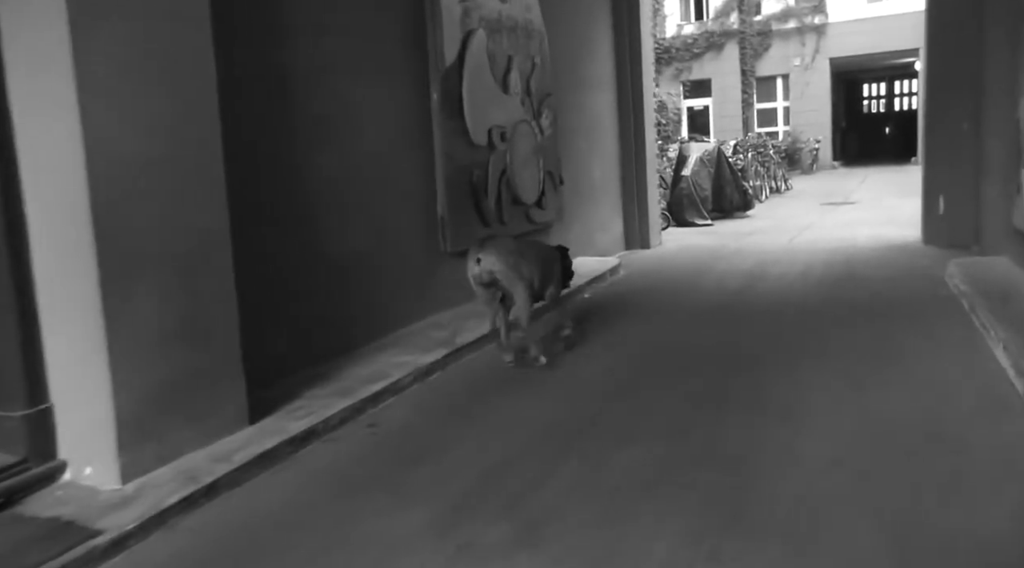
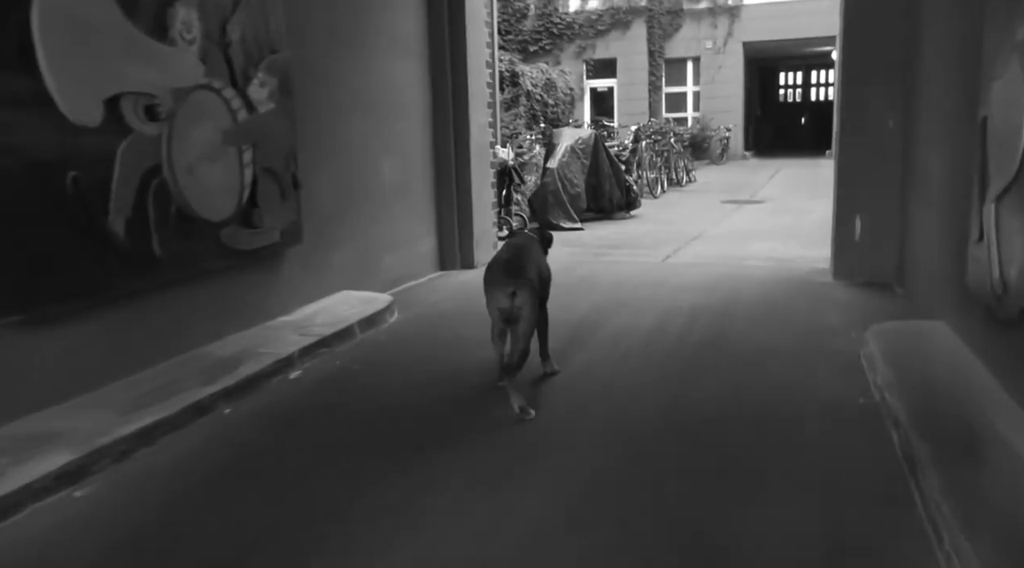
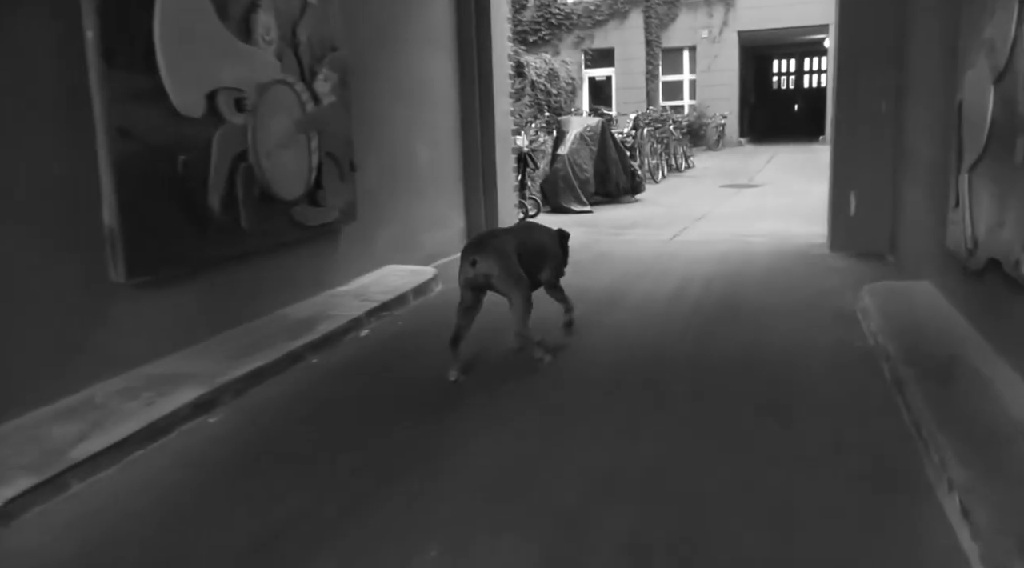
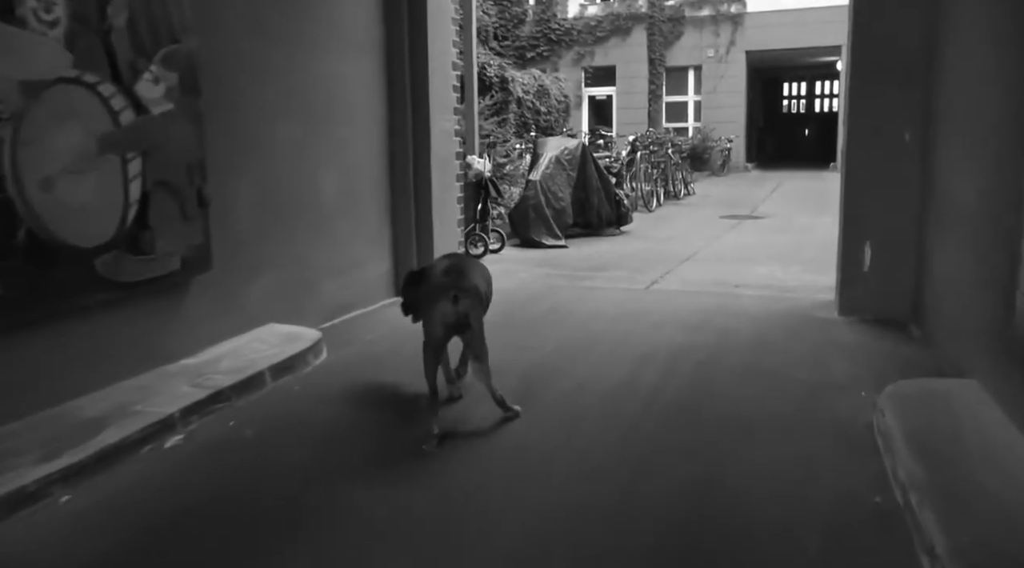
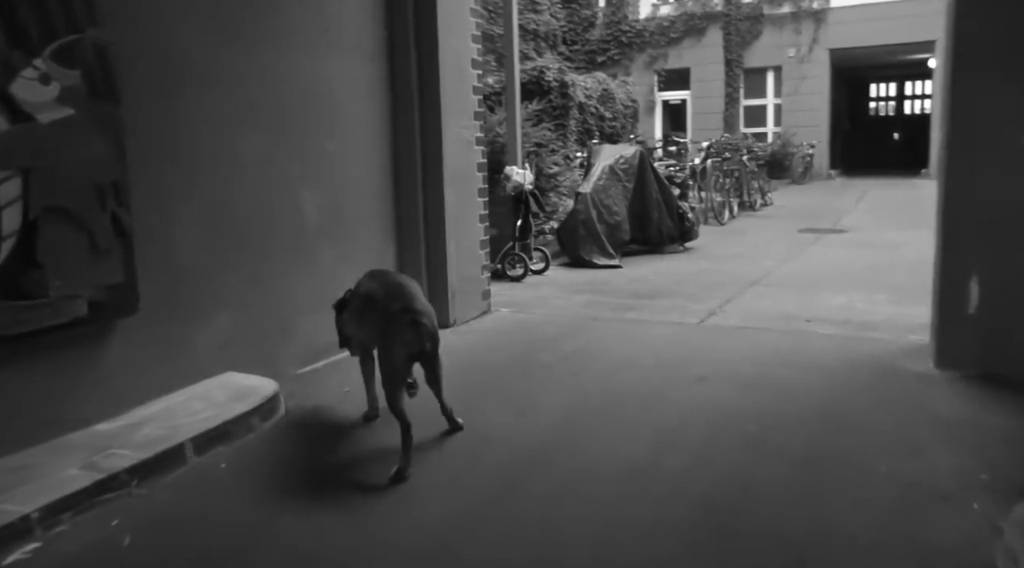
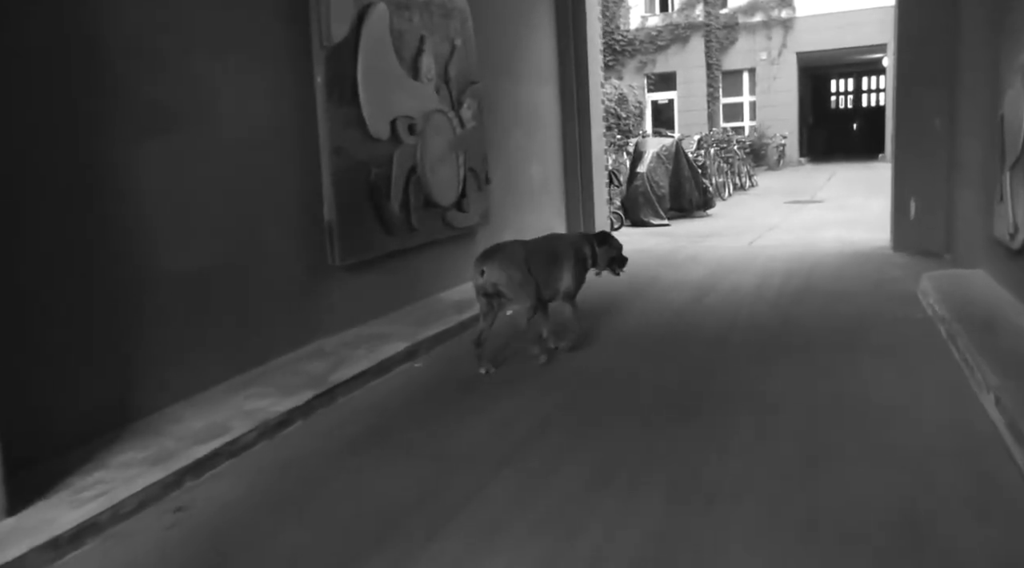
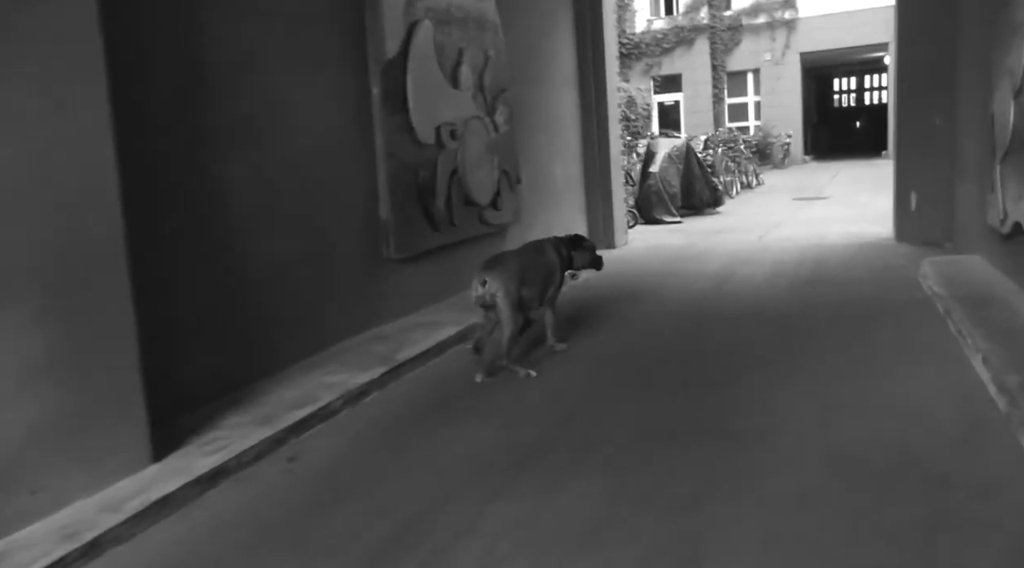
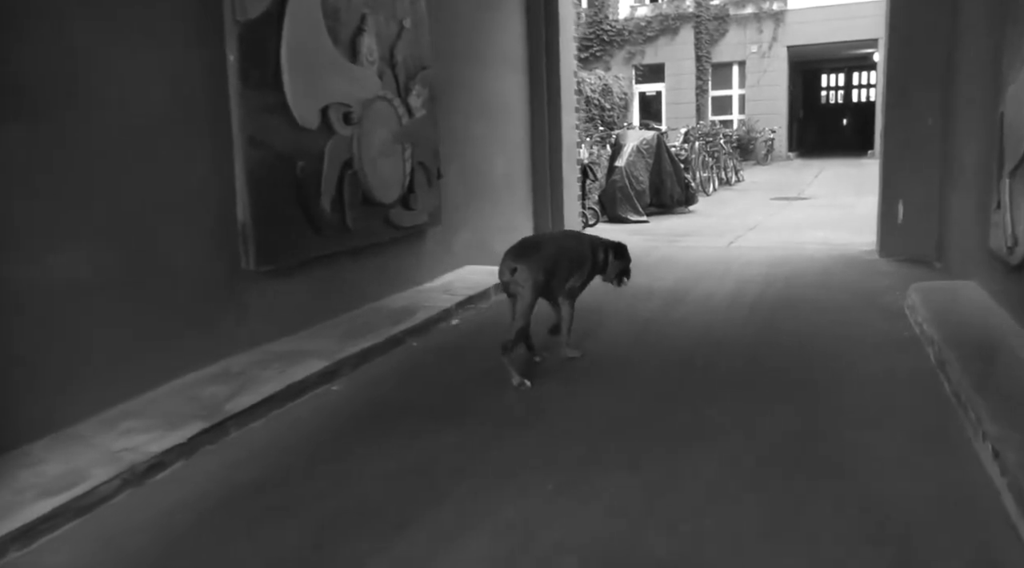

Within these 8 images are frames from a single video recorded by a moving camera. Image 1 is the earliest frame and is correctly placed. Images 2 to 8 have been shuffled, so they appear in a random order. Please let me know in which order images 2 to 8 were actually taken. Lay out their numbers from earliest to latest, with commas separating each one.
7, 6, 8, 3, 2, 4, 5
